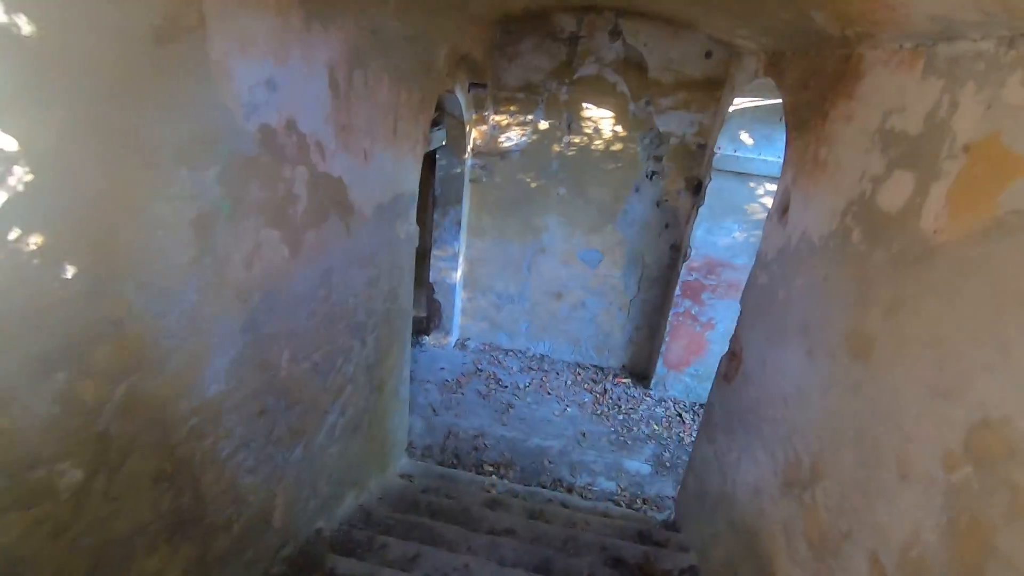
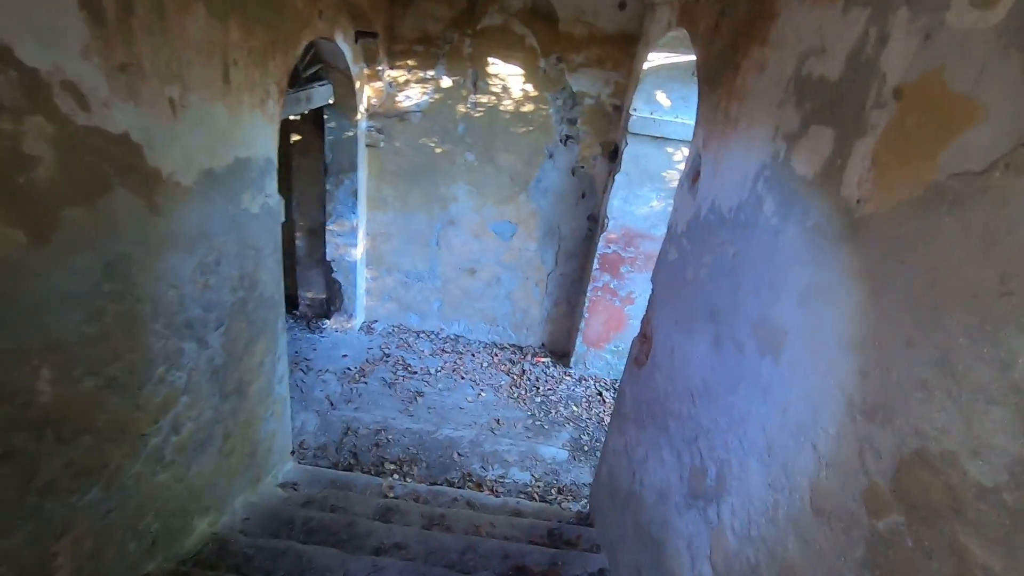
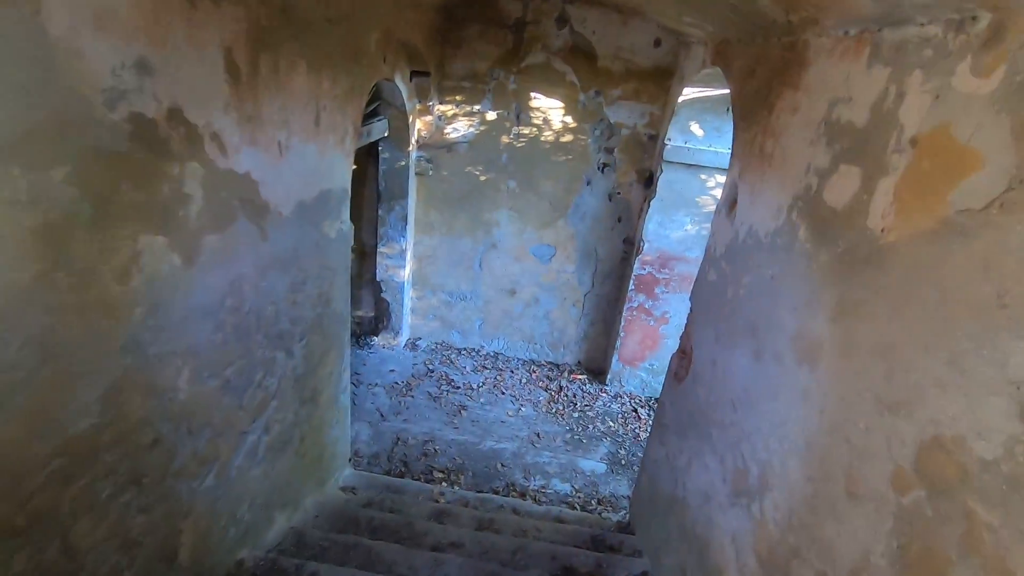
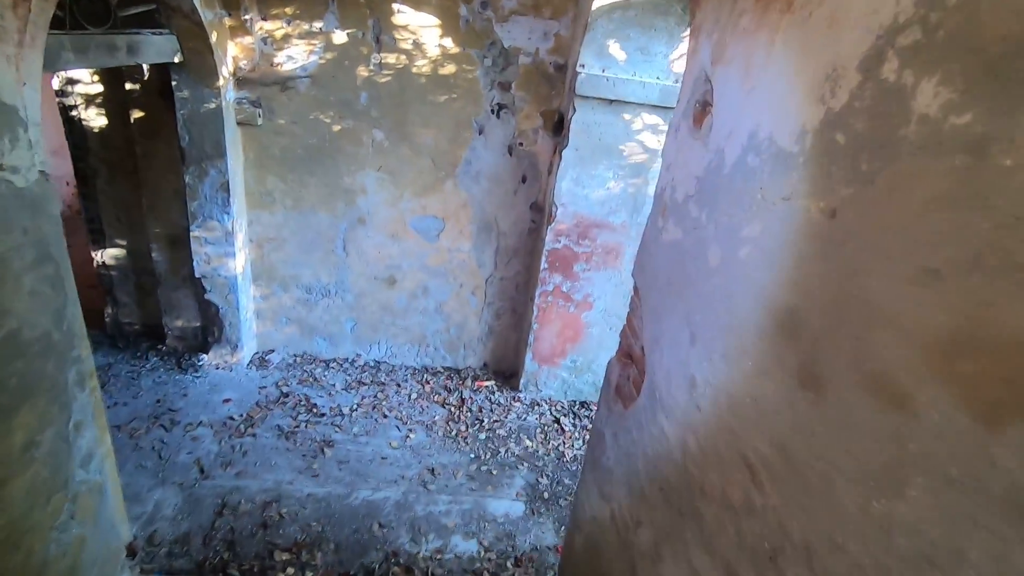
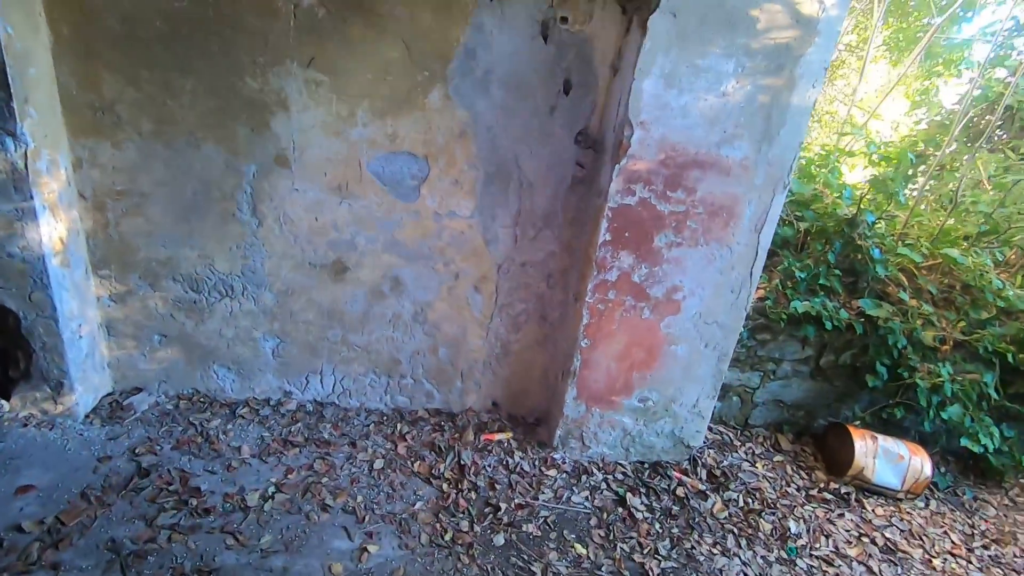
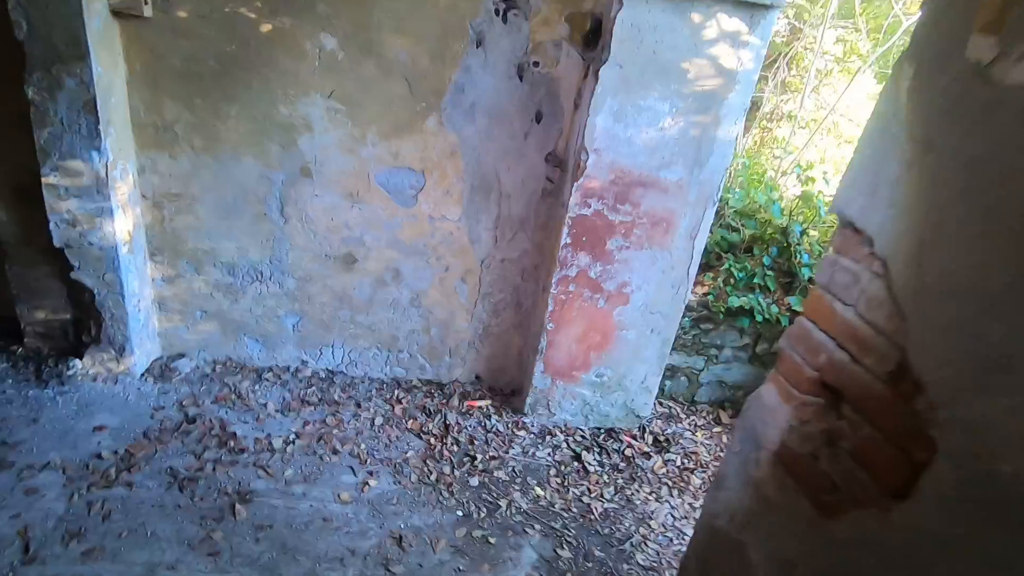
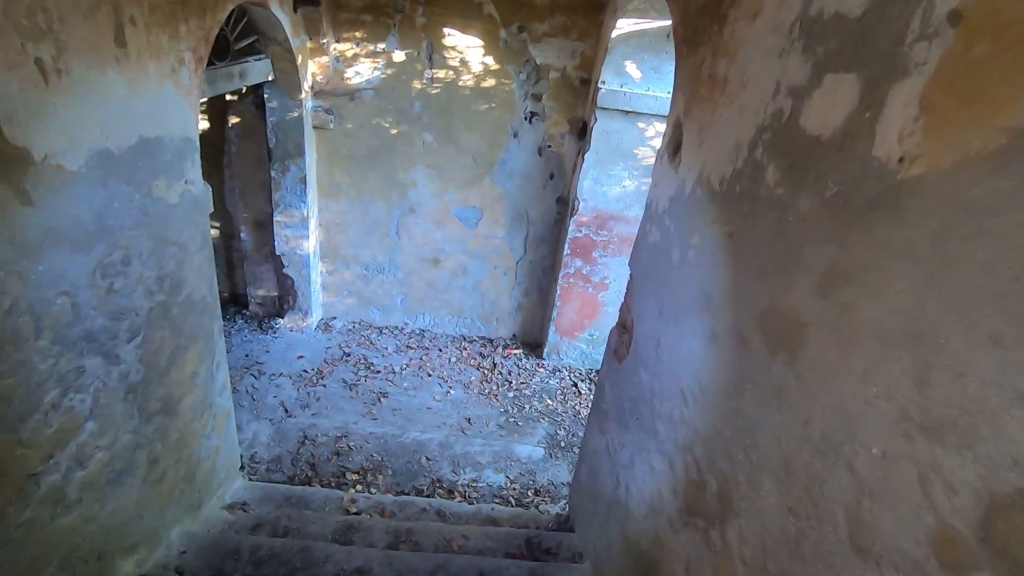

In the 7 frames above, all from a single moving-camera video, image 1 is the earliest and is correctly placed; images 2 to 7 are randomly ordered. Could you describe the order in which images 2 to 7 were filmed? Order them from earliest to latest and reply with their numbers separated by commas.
3, 2, 7, 4, 6, 5
